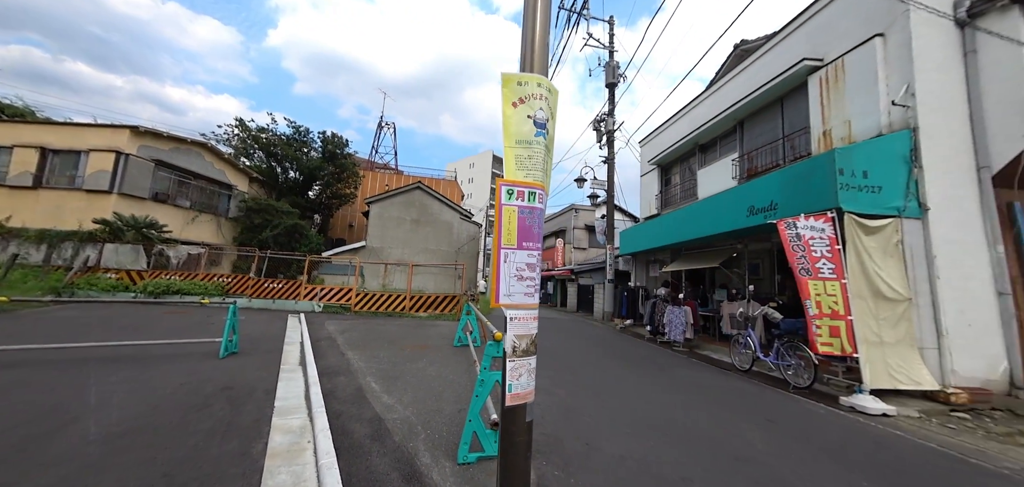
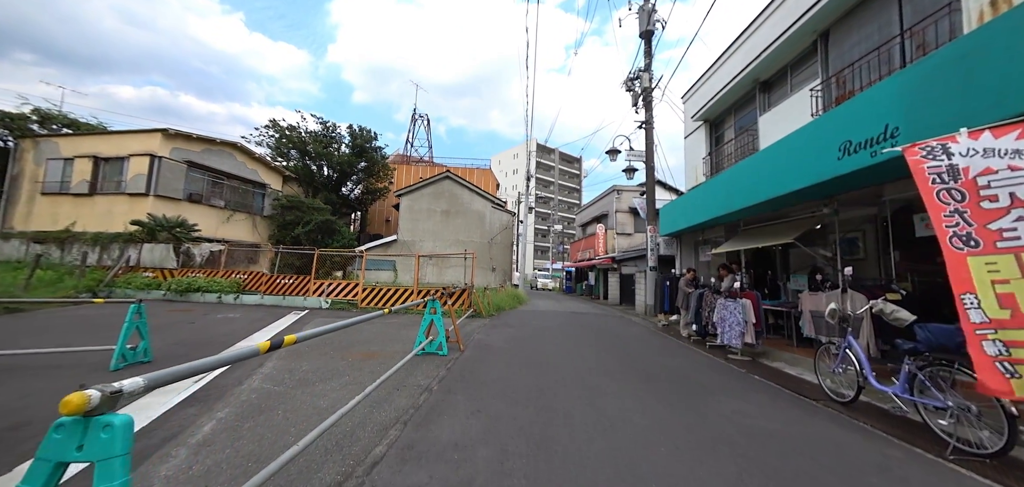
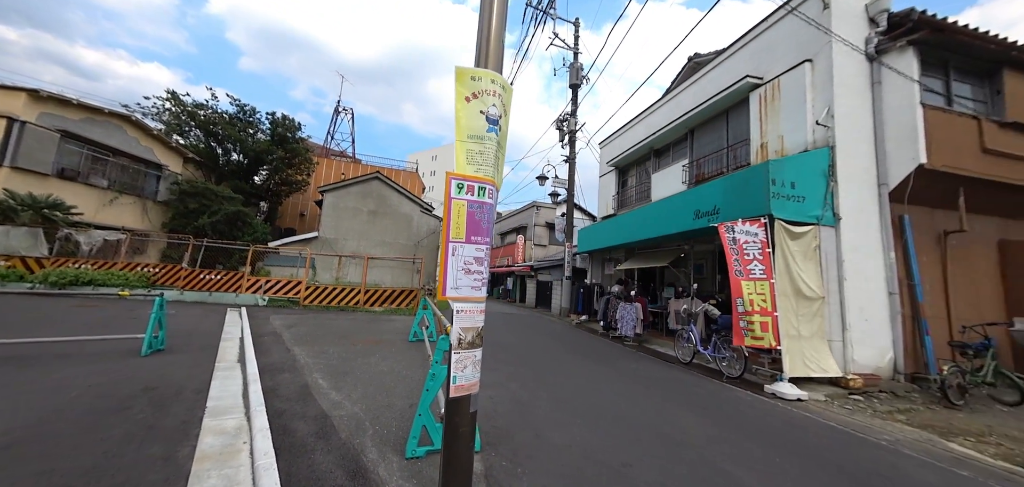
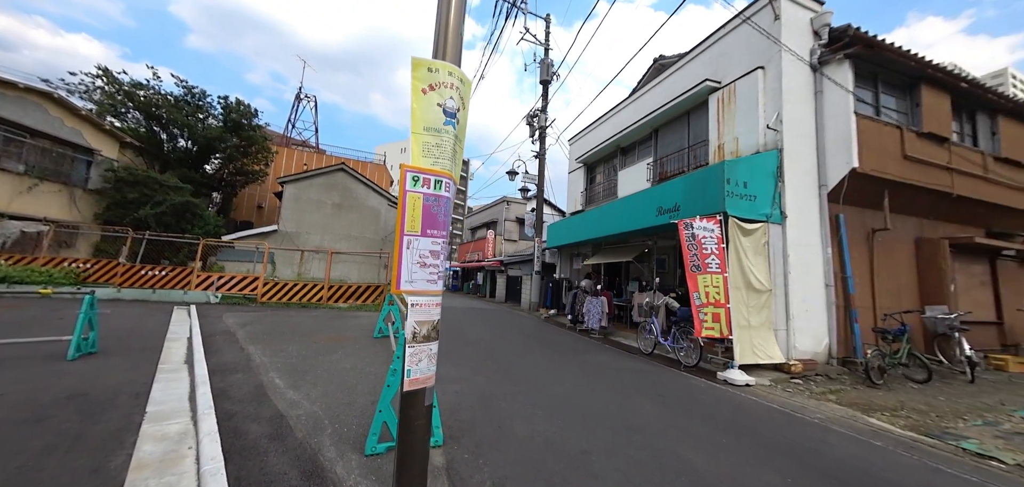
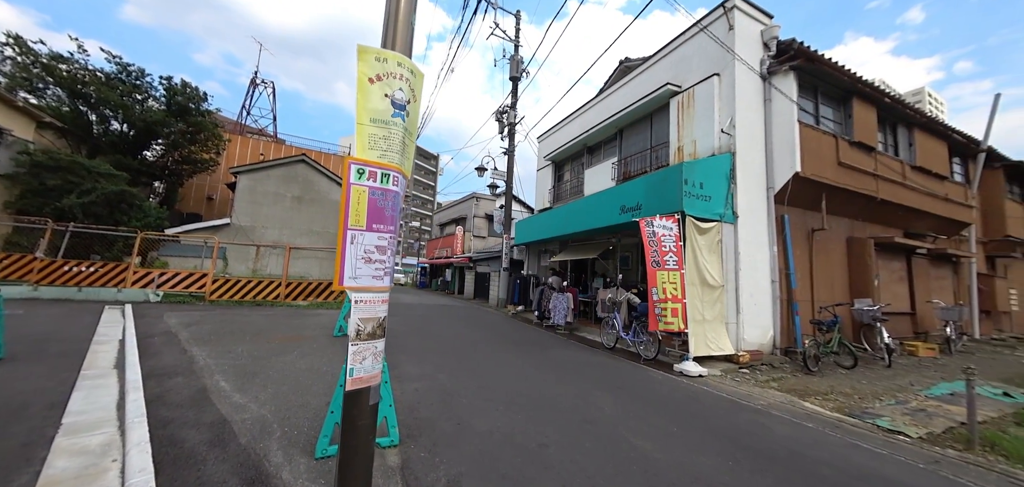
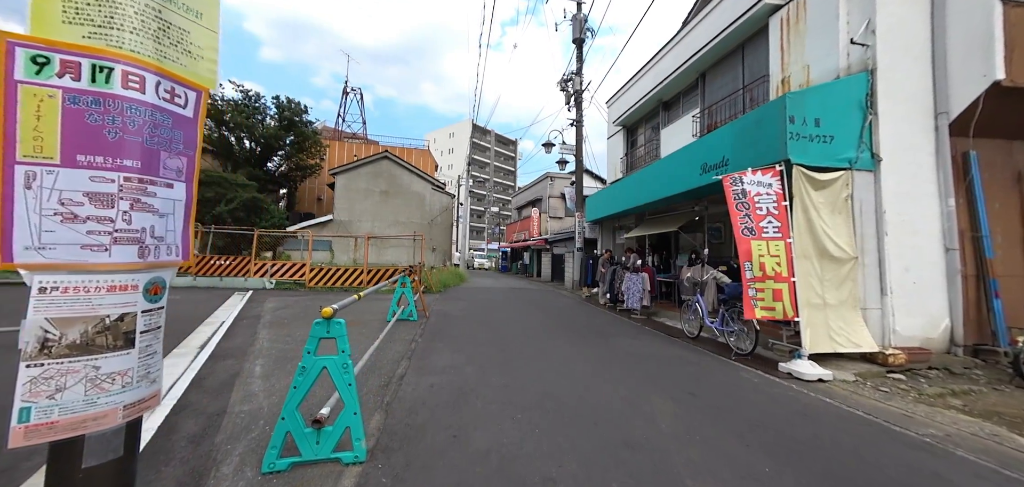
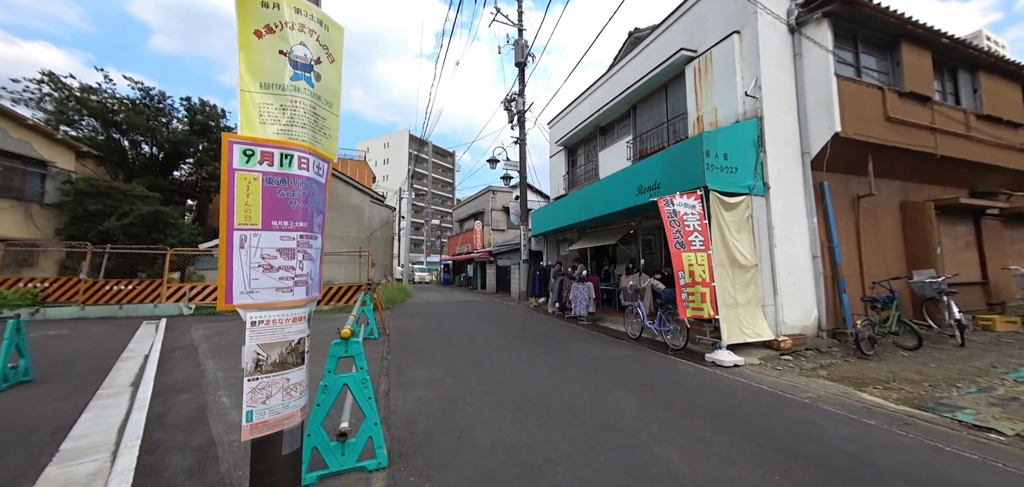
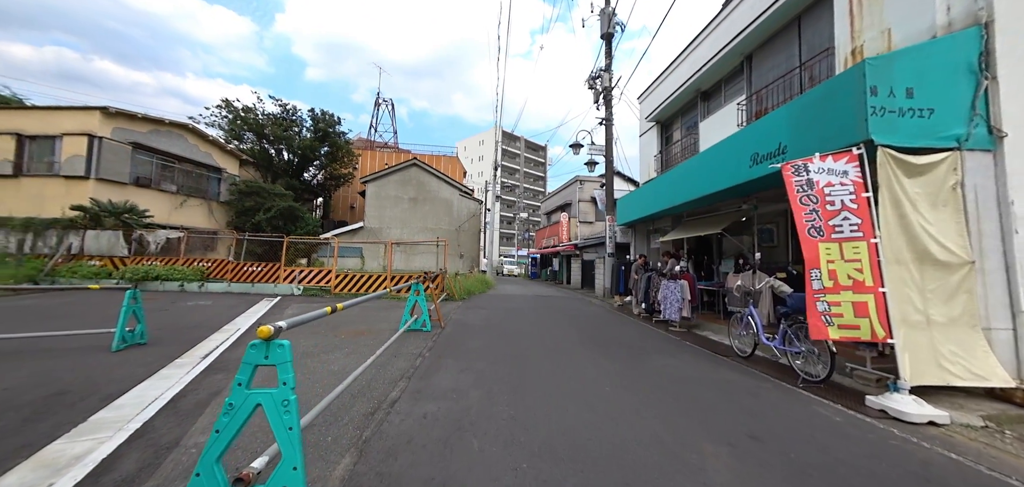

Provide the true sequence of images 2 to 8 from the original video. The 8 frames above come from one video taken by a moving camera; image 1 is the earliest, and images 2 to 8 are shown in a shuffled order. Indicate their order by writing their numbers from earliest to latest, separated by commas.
3, 4, 5, 7, 6, 8, 2
